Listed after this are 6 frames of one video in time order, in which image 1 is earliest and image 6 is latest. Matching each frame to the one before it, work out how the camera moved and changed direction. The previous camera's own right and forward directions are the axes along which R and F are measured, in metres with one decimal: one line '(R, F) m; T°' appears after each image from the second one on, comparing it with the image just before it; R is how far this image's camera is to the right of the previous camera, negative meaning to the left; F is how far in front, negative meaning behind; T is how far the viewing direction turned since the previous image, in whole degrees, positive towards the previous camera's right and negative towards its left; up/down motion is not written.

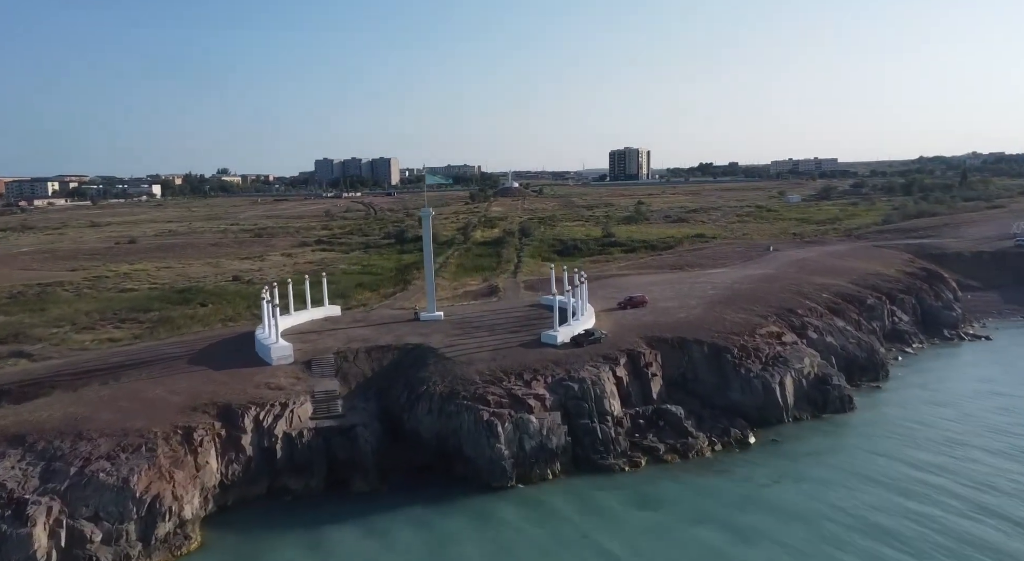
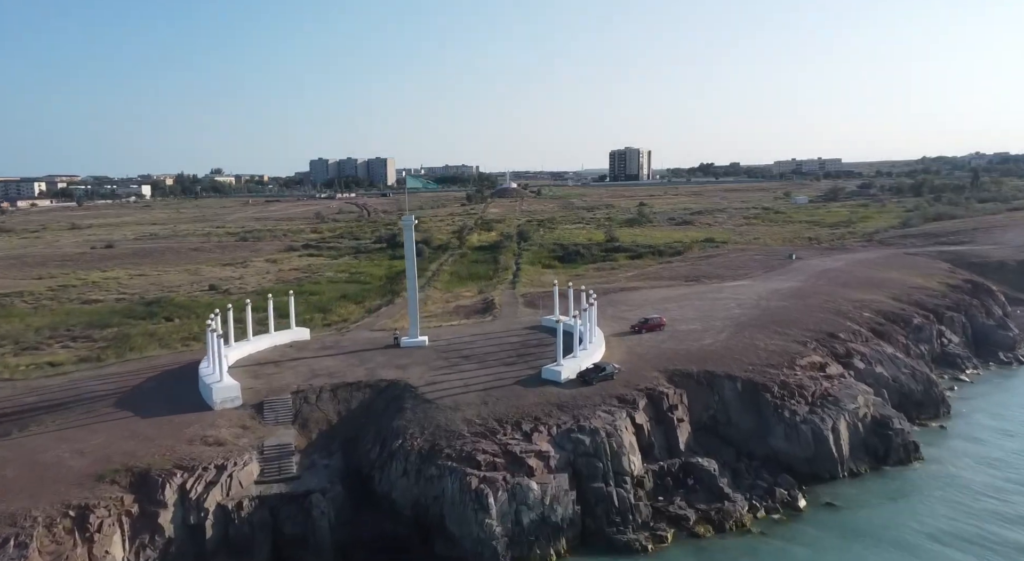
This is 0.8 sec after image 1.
(+0.1, +4.3) m; 0°
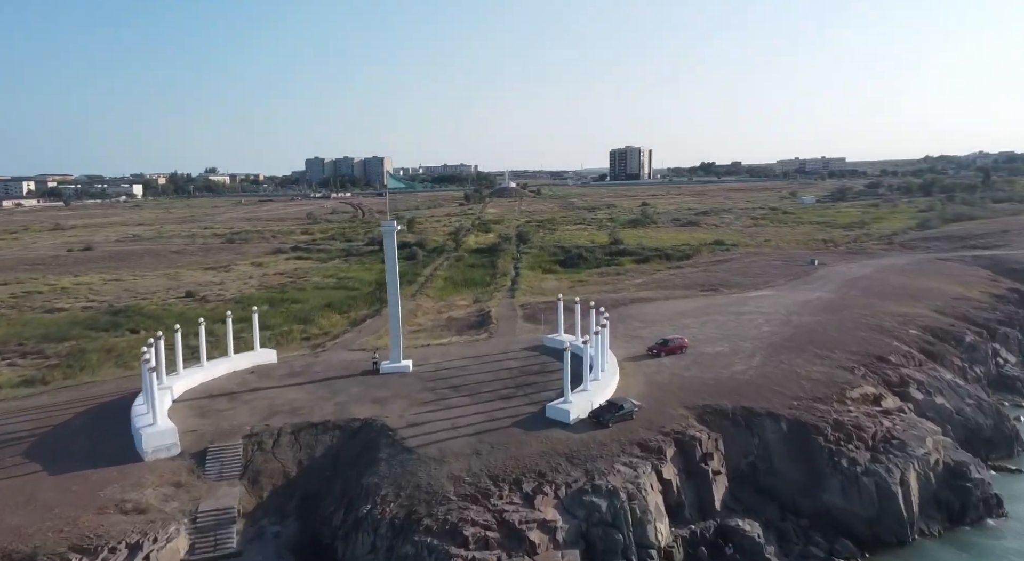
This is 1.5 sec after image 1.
(0.0, +3.6) m; 0°
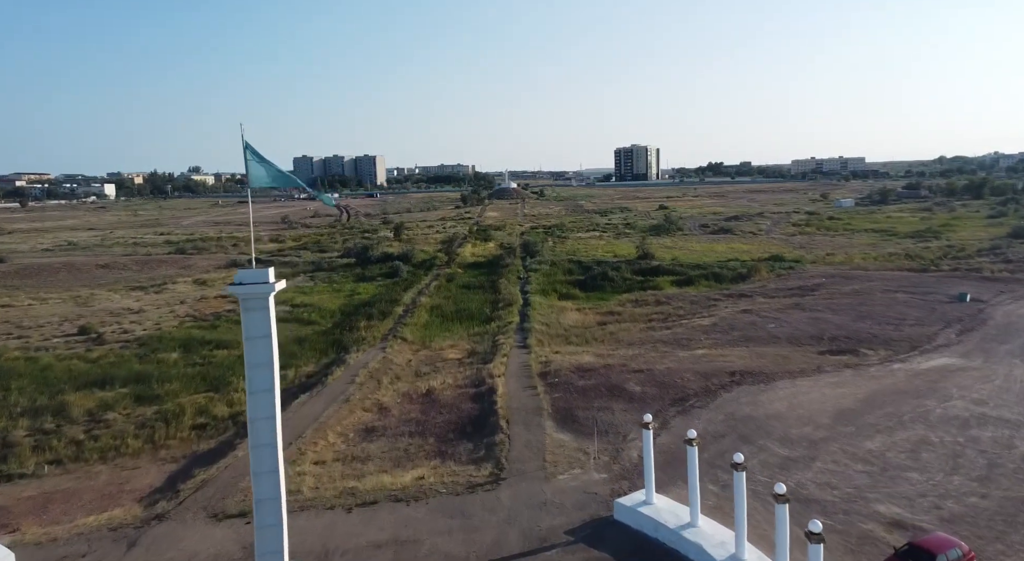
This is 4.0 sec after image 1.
(-0.6, +13.2) m; 0°
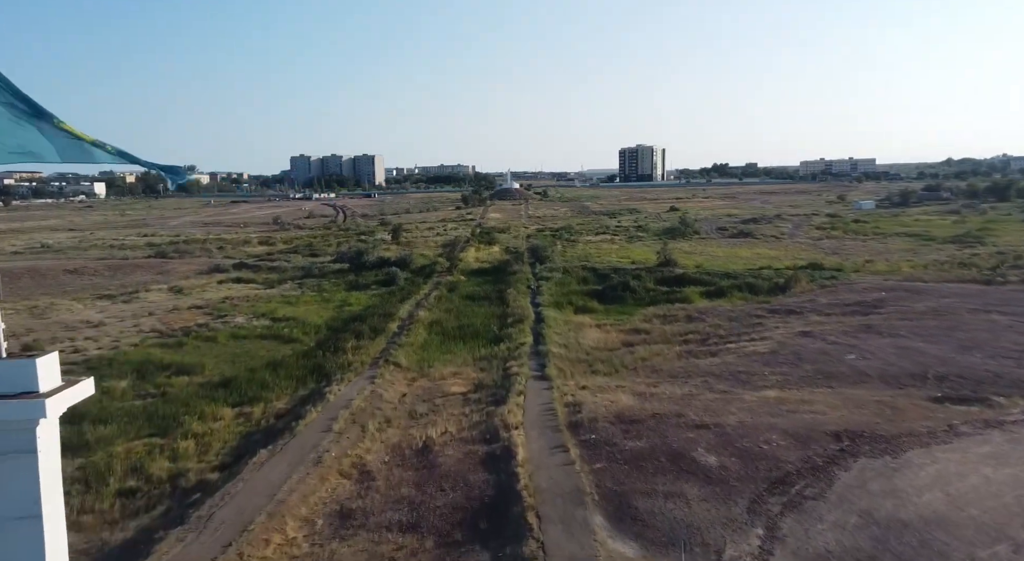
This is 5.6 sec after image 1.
(-0.5, +5.2) m; 0°
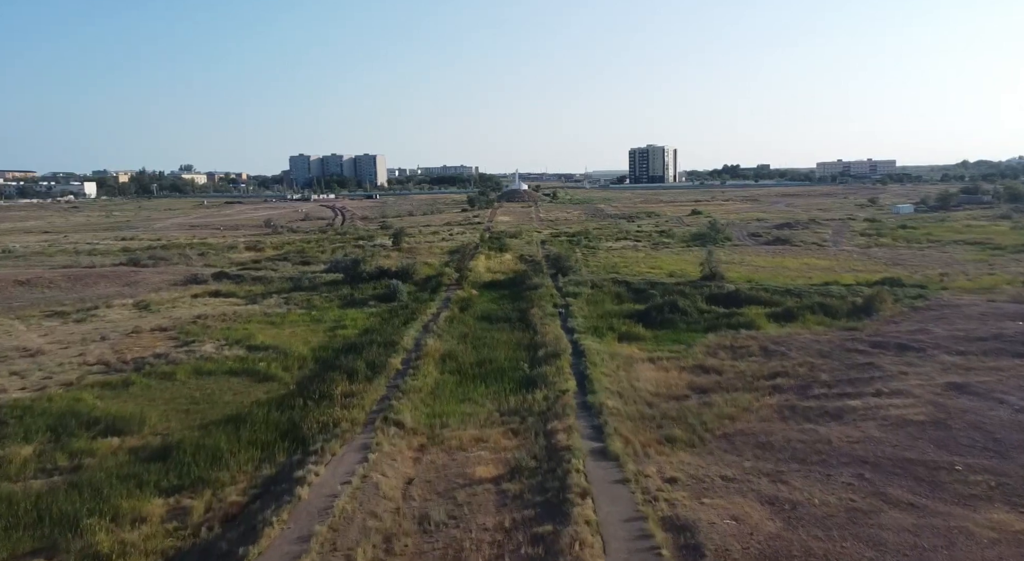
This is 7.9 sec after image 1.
(-1.2, +7.3) m; 0°
